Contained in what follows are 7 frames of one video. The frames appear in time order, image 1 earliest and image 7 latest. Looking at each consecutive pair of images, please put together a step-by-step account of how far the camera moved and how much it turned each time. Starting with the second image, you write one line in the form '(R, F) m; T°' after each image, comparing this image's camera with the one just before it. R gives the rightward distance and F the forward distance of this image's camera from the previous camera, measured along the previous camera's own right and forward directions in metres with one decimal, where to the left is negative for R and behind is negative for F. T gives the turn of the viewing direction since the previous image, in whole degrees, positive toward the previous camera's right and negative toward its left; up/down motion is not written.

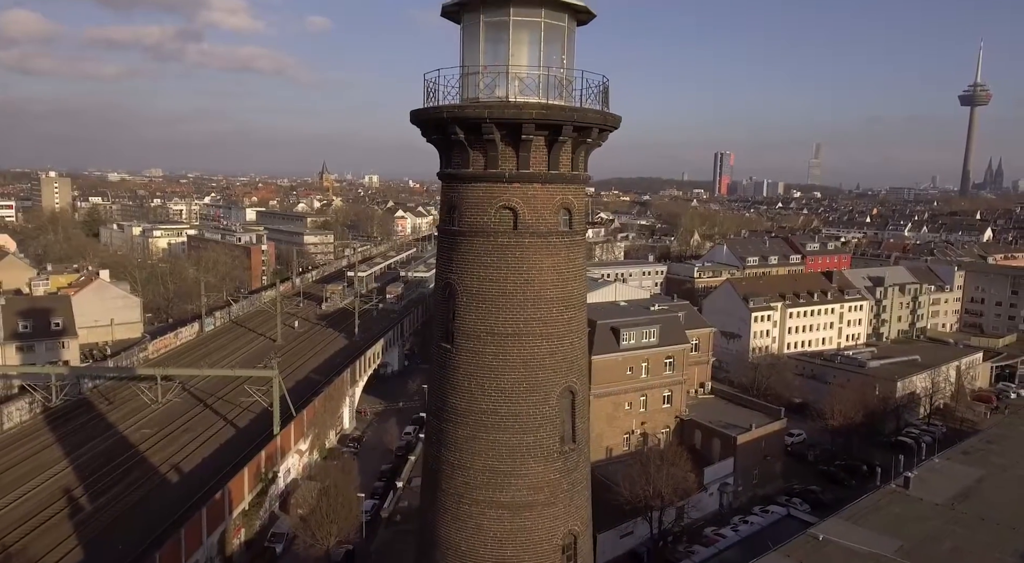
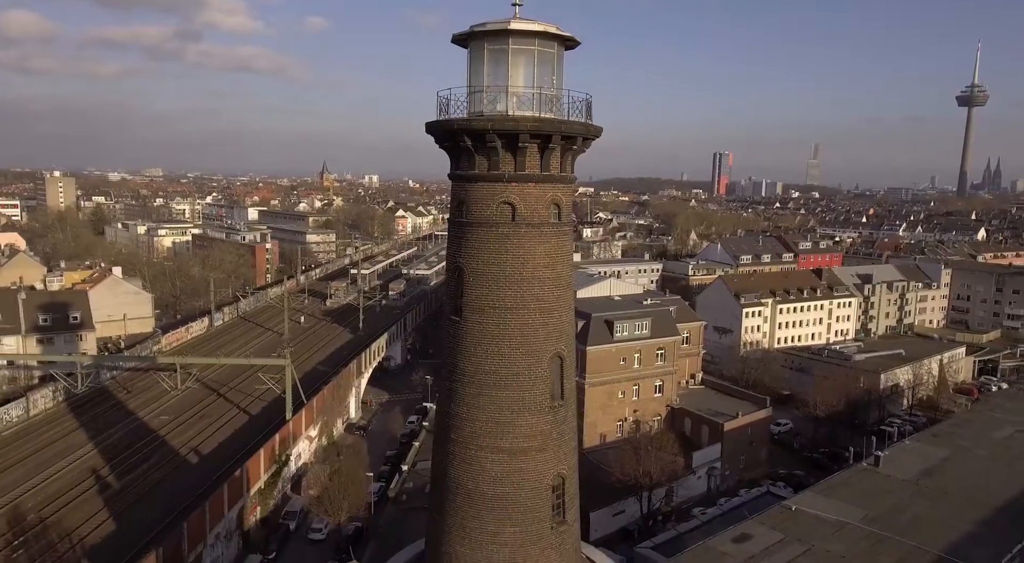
(0.0, -1.2) m; 0°
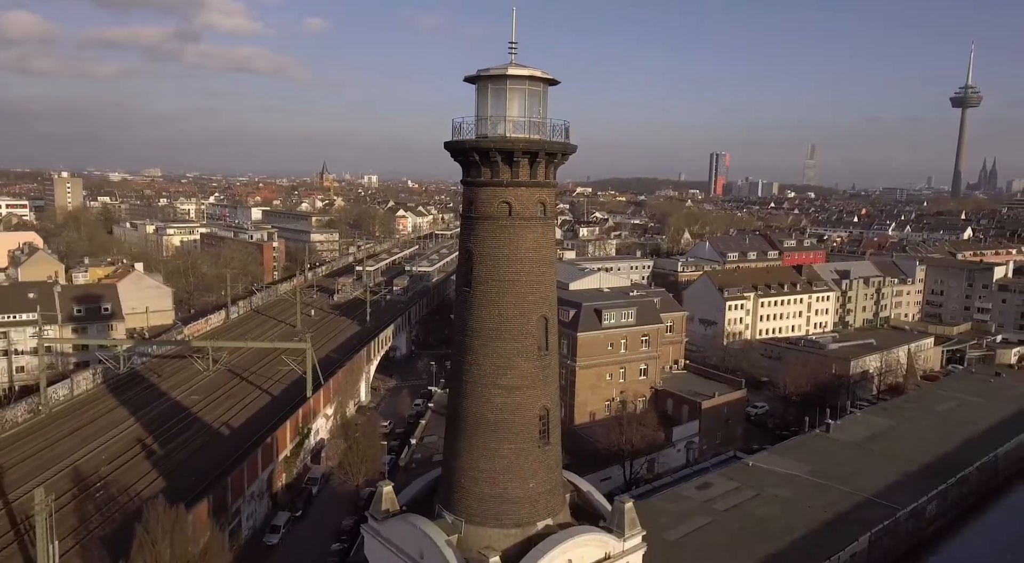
(0.0, -2.4) m; 0°
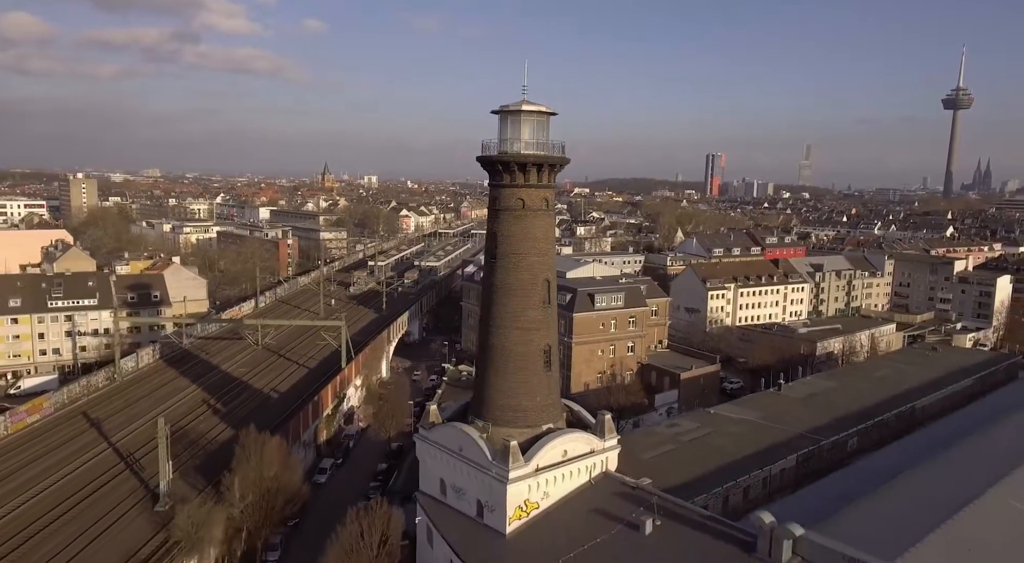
(-0.3, -4.0) m; 0°
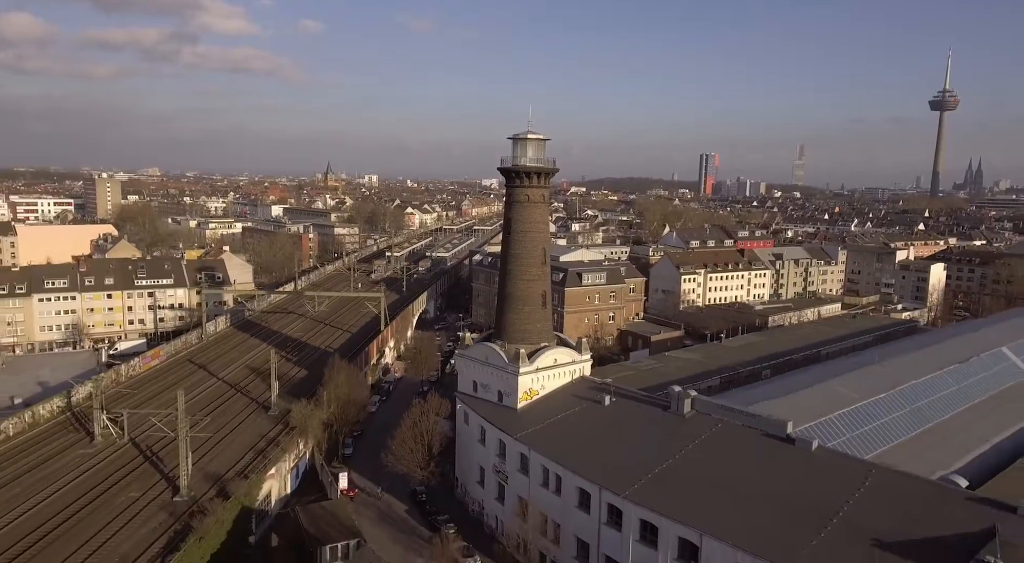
(-0.3, -7.3) m; 0°
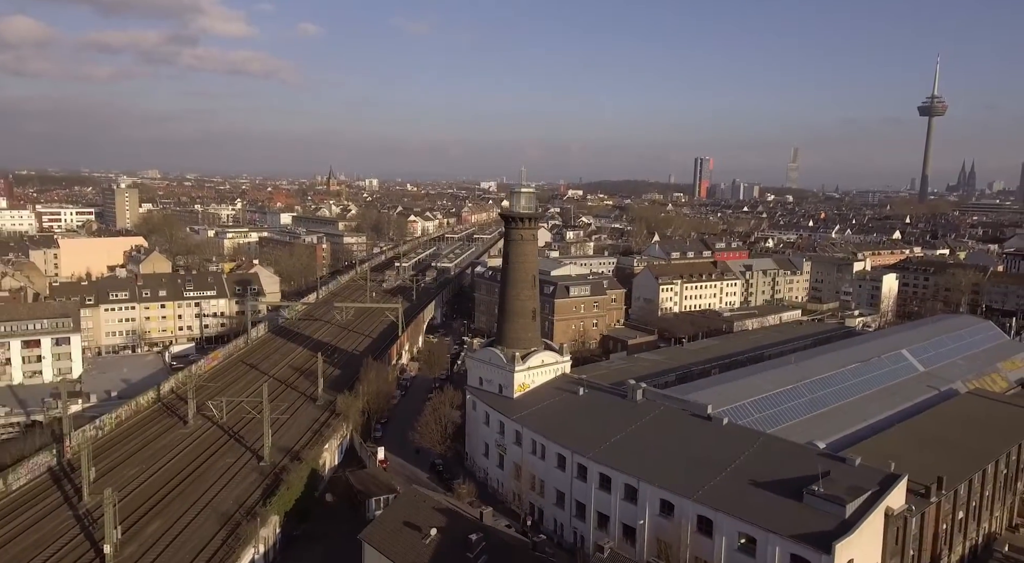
(0.0, -6.4) m; 0°
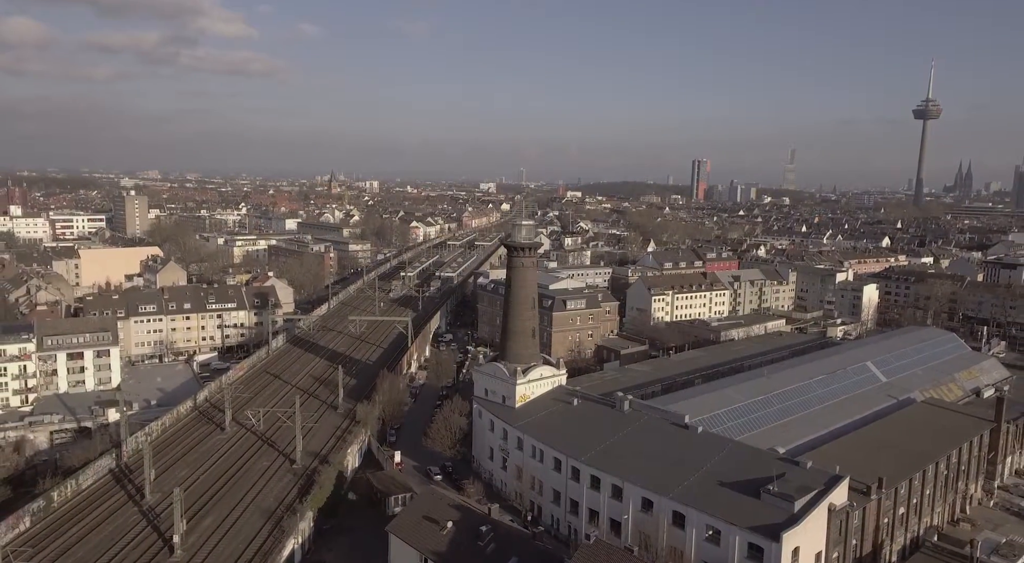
(-0.1, -3.4) m; 0°
